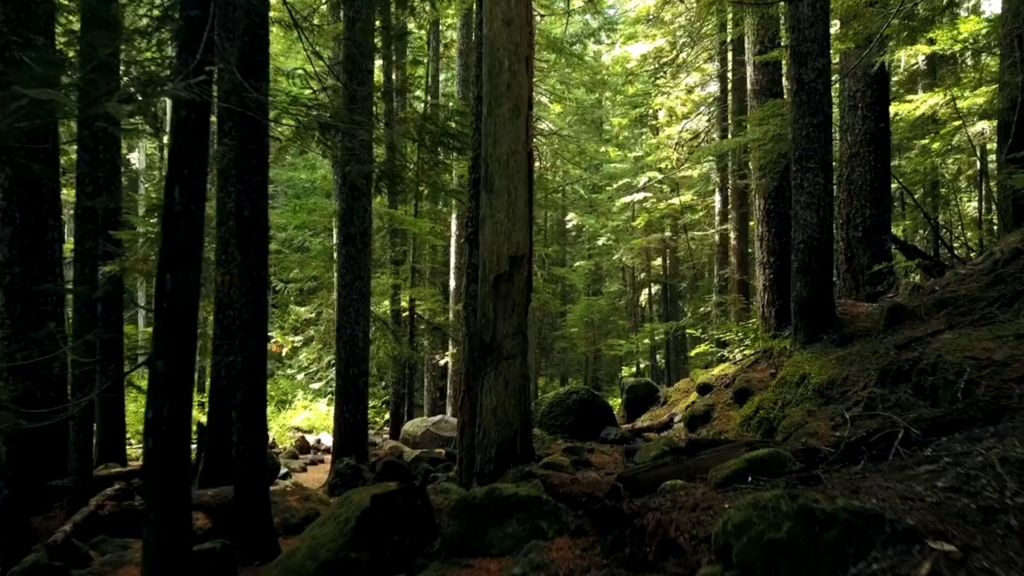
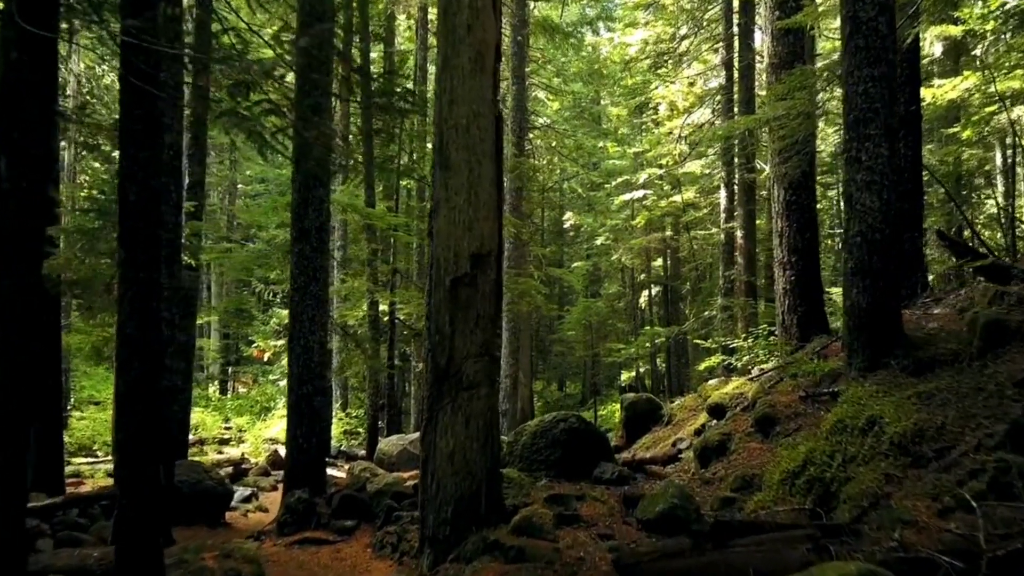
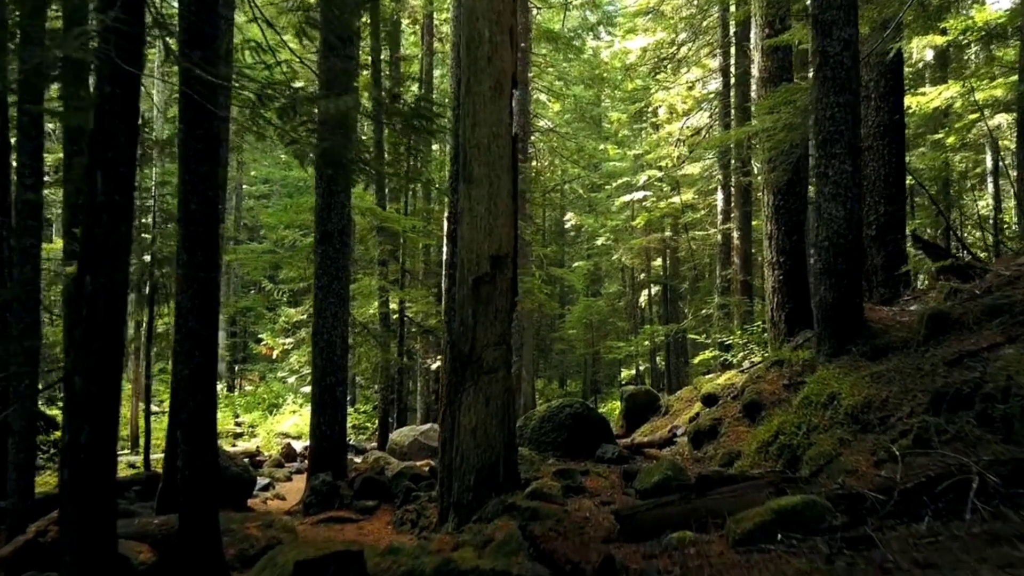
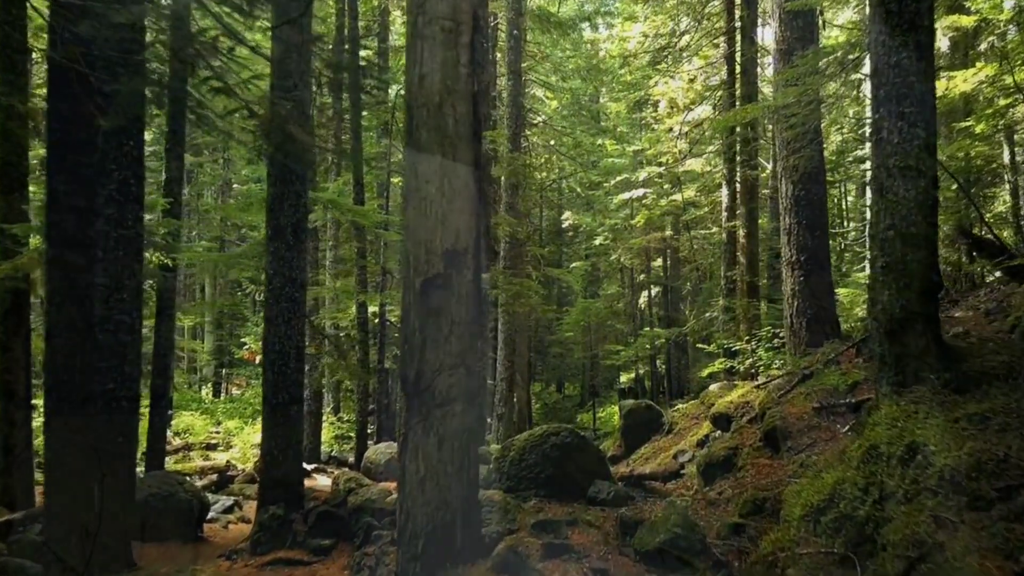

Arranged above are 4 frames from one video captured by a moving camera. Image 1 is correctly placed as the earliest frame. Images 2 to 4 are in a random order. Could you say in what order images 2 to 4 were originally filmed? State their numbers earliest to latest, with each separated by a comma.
3, 2, 4
